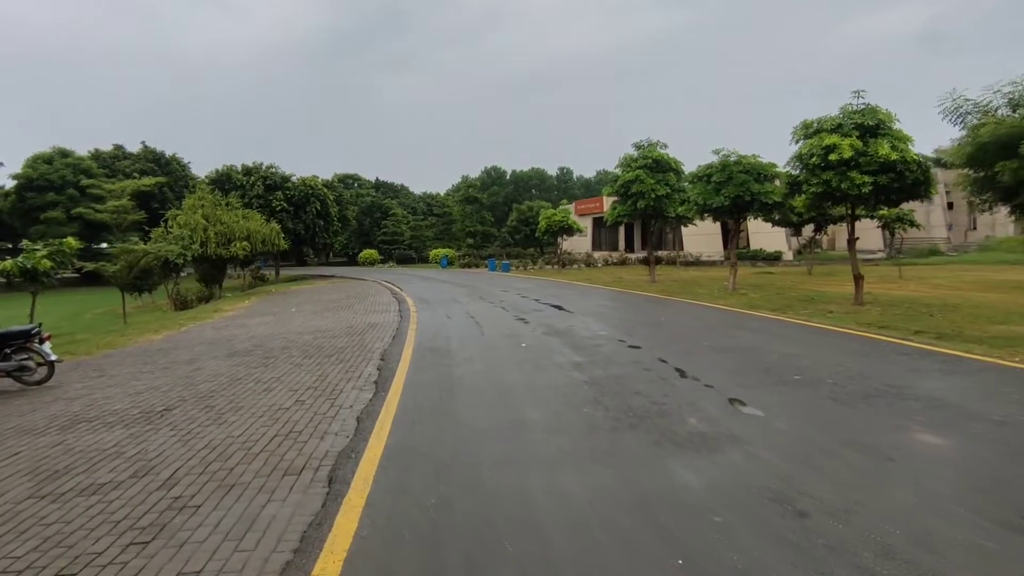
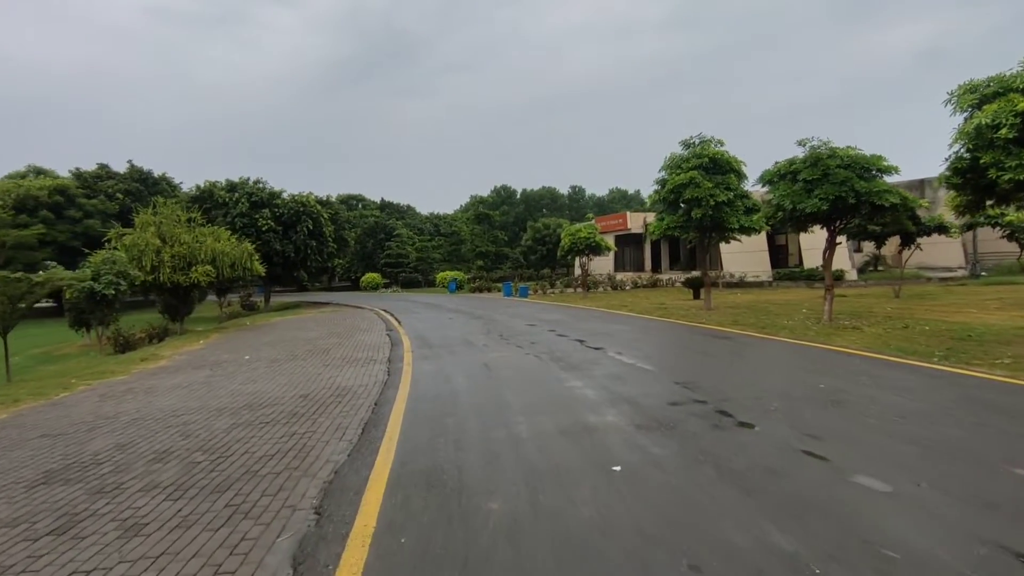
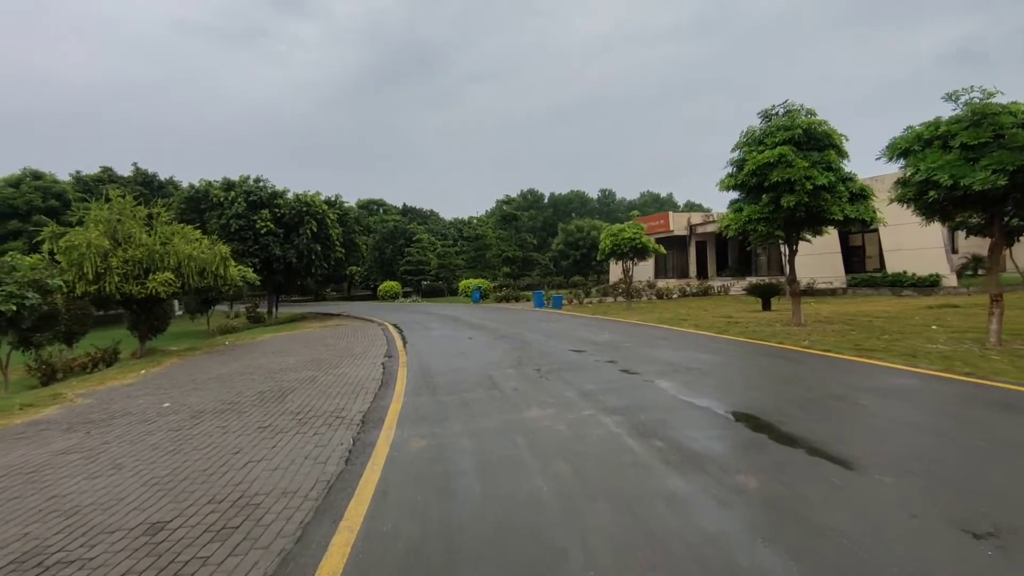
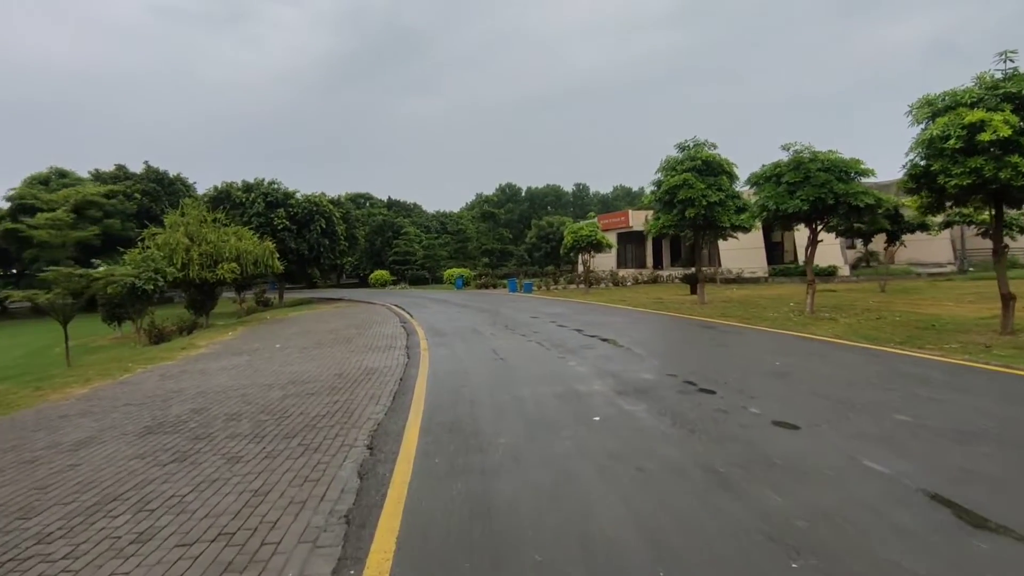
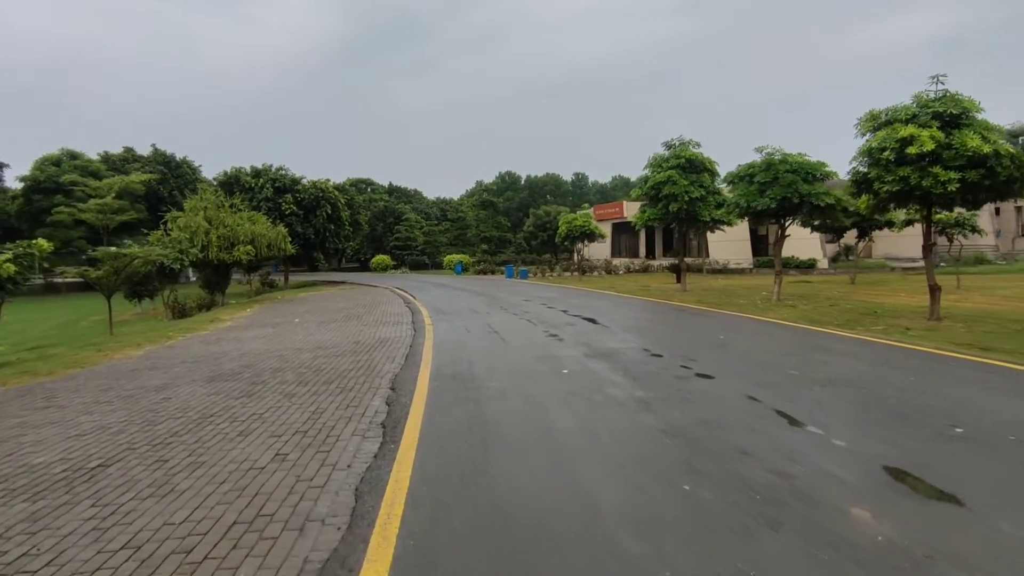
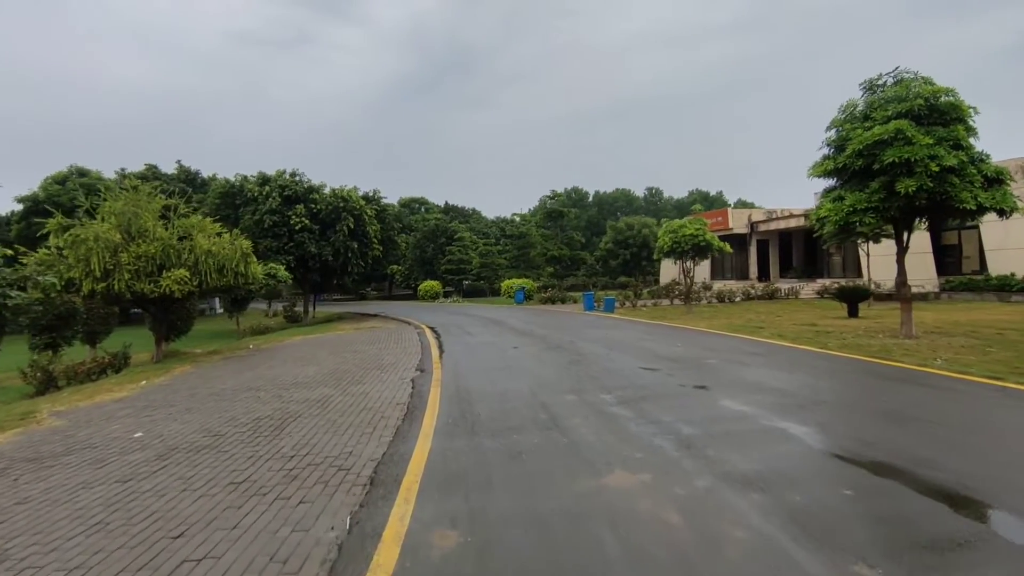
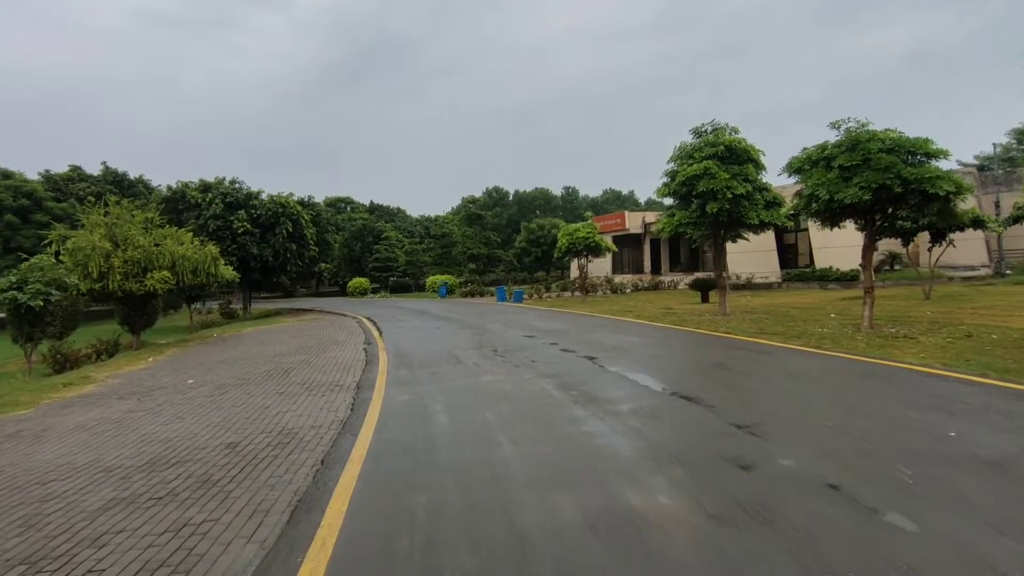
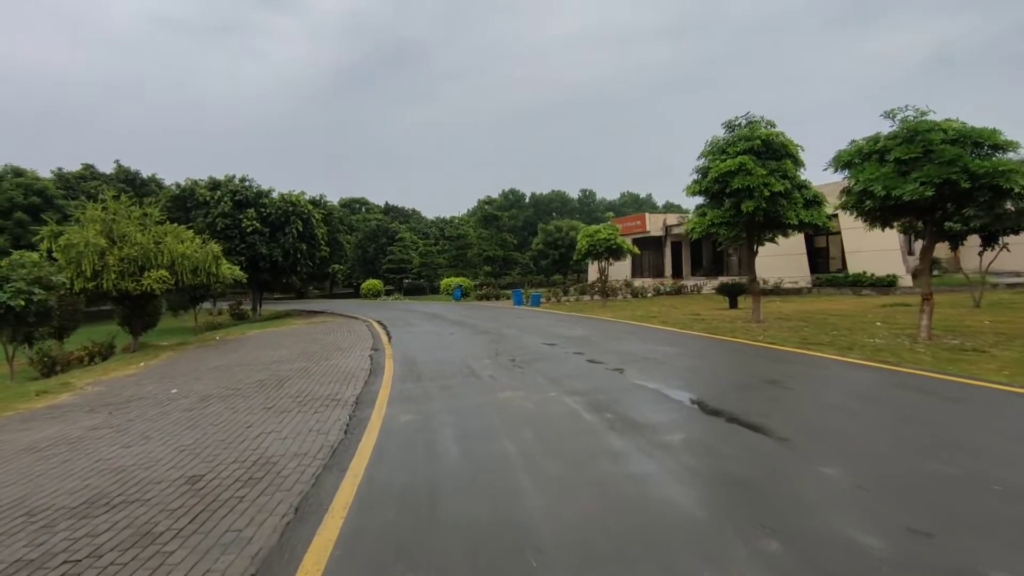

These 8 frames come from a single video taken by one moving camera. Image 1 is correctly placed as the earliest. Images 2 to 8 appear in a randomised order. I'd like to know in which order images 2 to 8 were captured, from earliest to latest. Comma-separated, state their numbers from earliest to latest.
5, 4, 2, 7, 8, 3, 6
